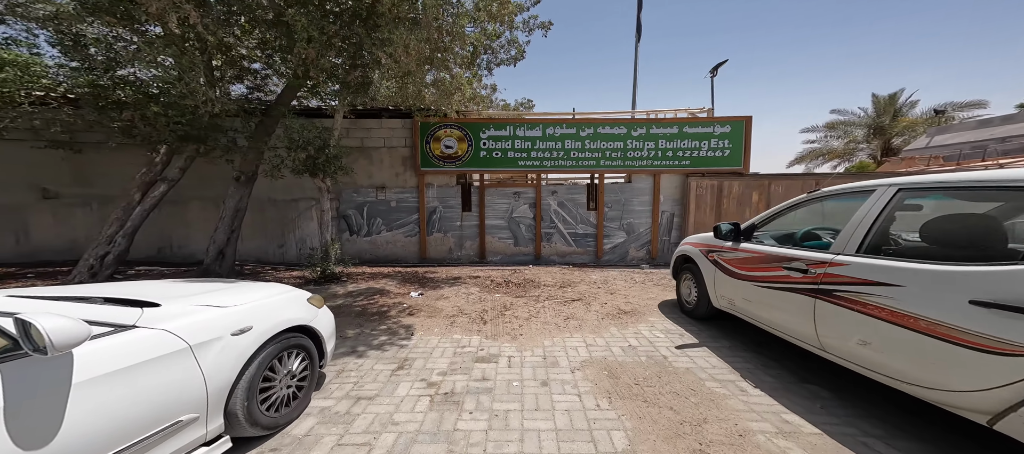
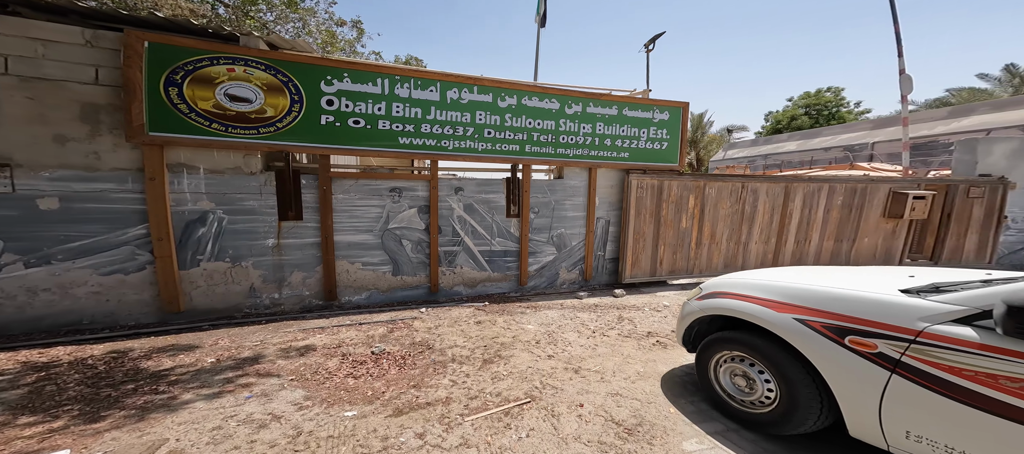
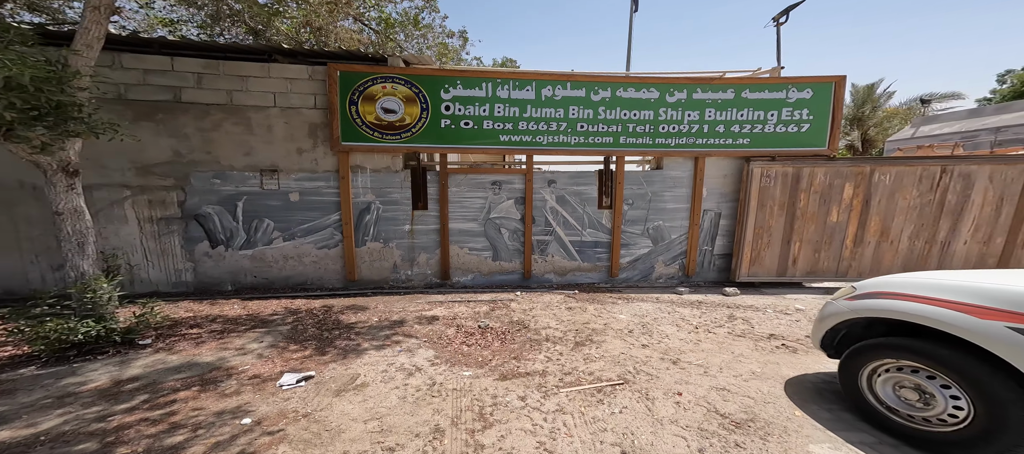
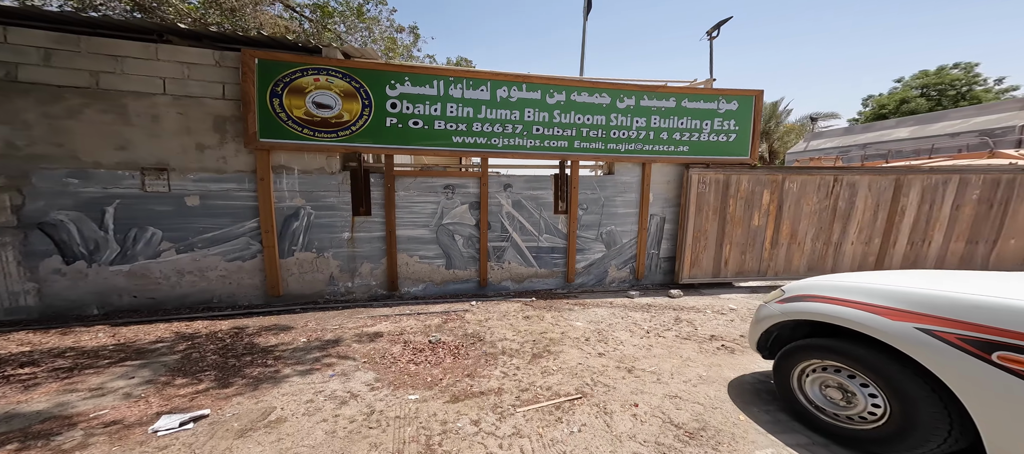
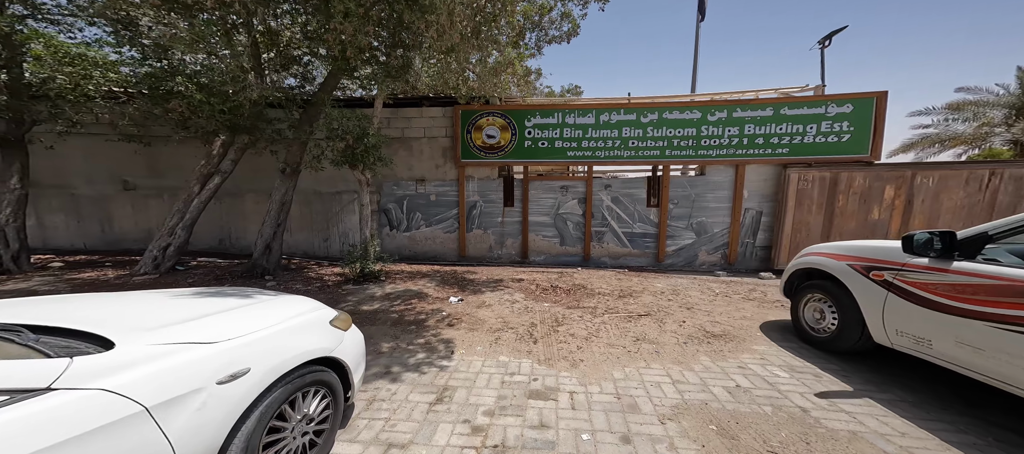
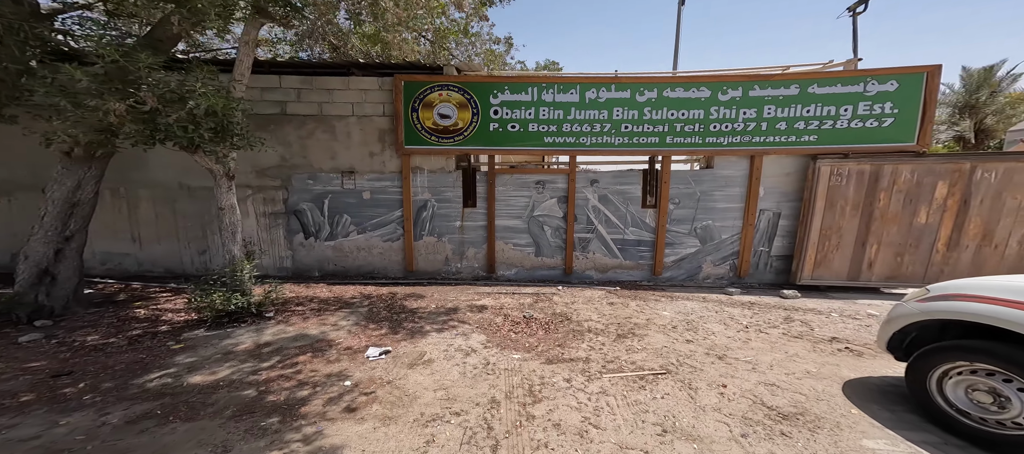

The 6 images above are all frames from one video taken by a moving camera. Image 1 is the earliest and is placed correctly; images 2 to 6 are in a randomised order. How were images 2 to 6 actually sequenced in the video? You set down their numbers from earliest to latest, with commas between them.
5, 6, 3, 4, 2
